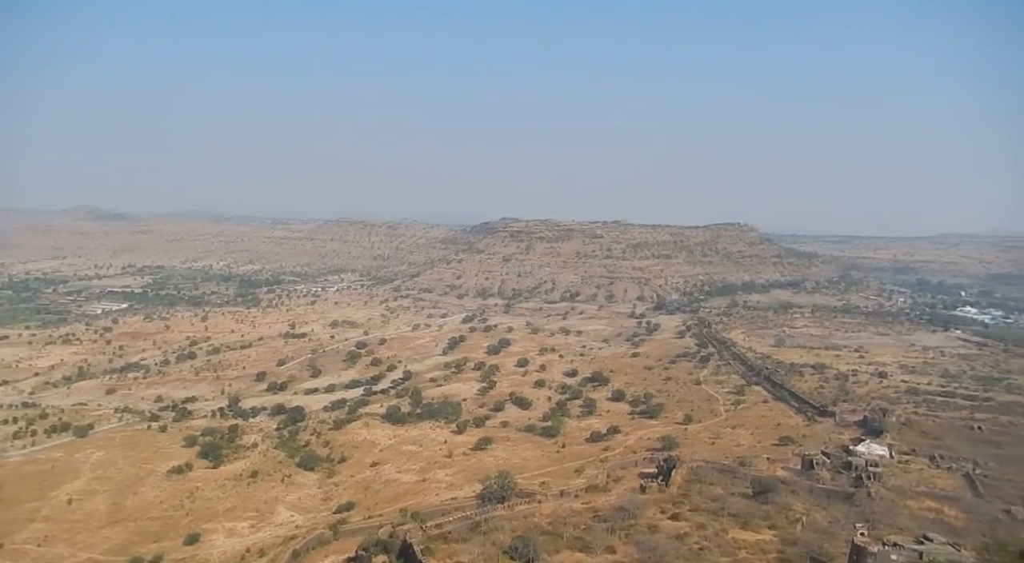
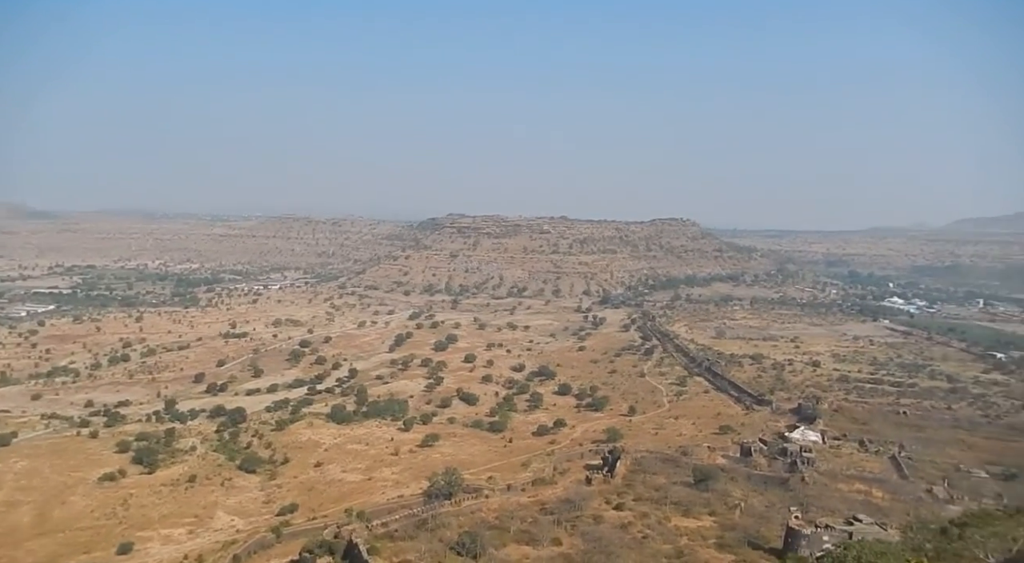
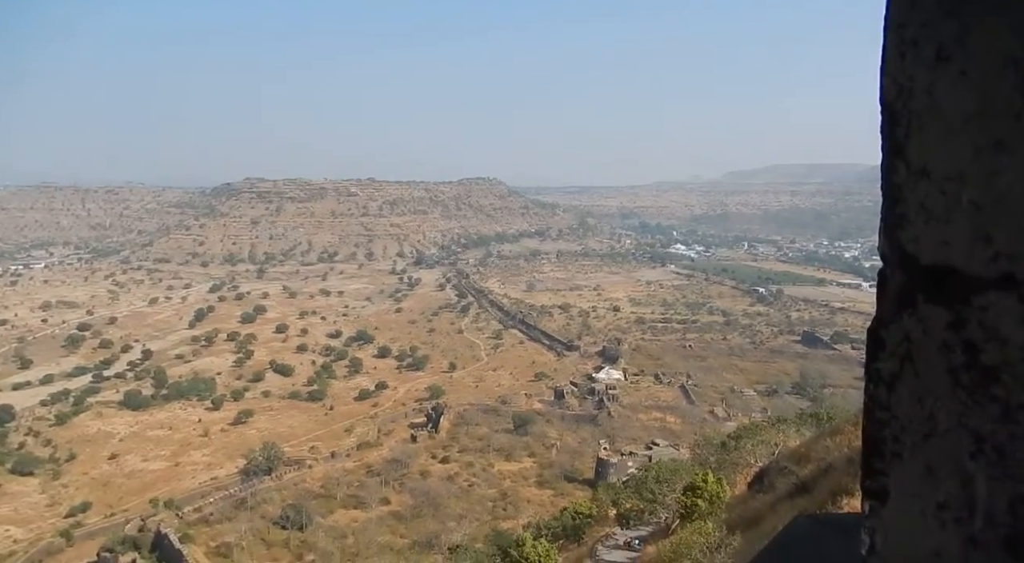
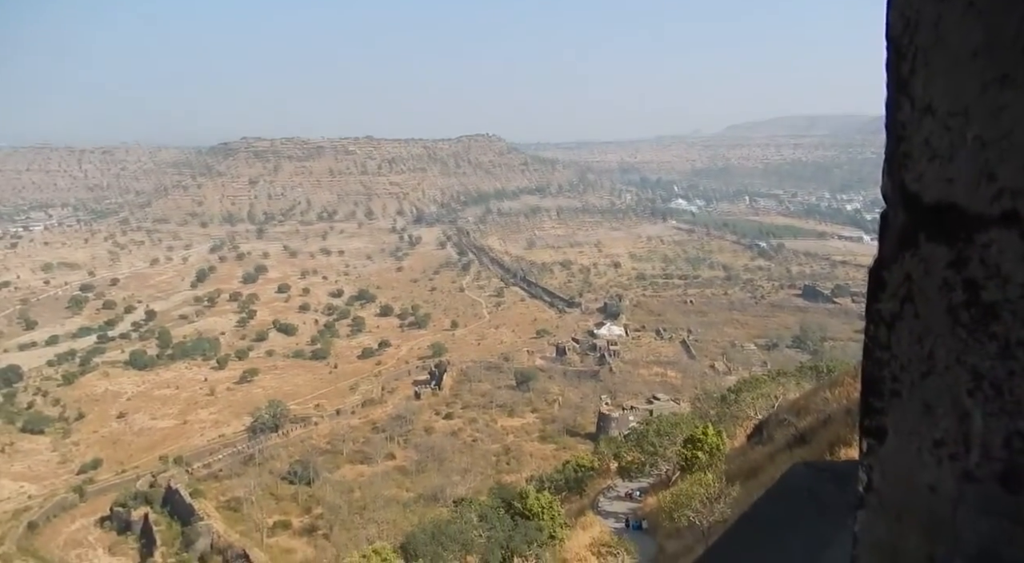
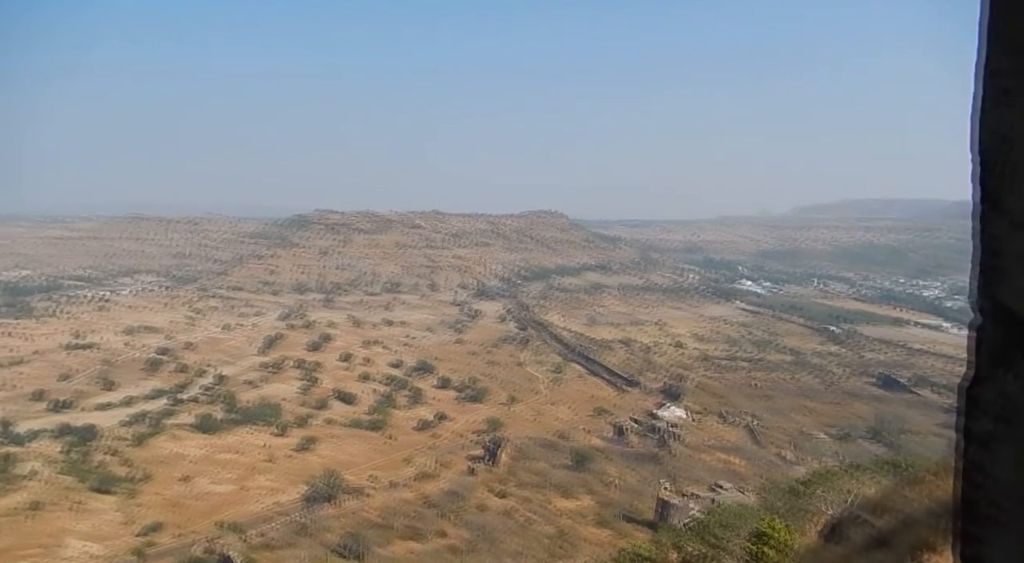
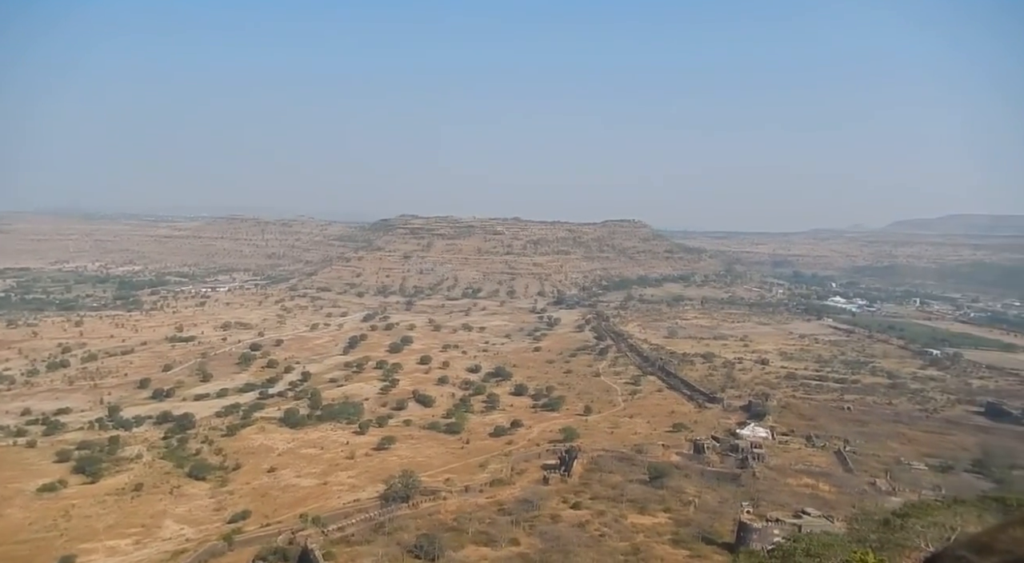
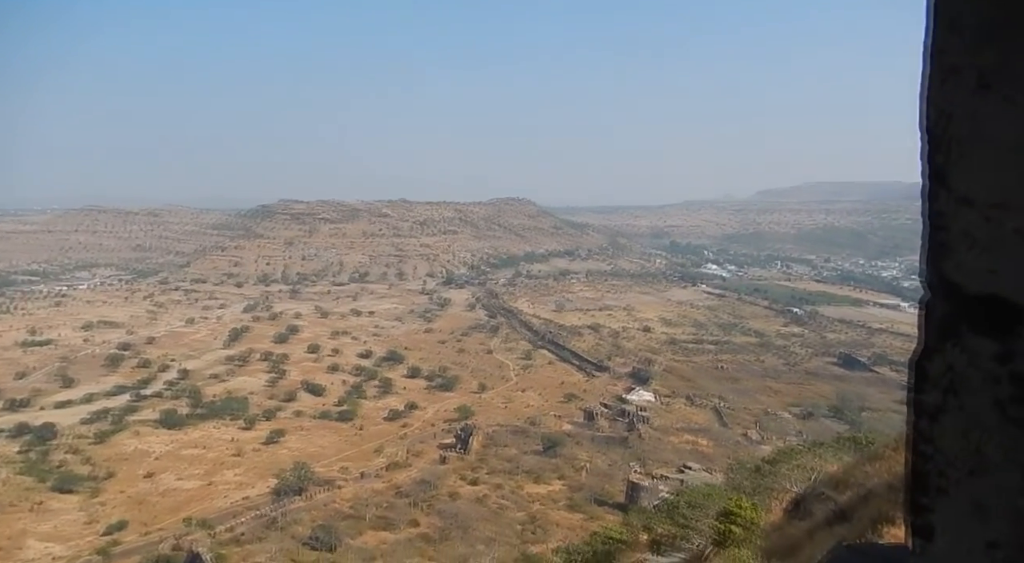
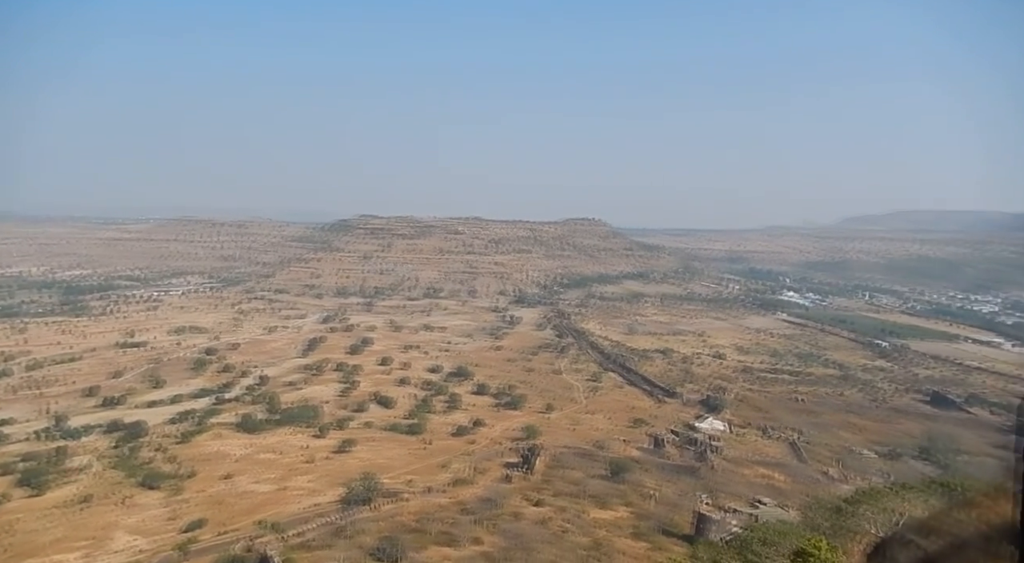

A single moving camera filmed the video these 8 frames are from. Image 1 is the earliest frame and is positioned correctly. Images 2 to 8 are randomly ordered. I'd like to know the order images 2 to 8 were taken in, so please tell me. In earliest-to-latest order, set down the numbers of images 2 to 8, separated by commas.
2, 6, 8, 5, 7, 3, 4
